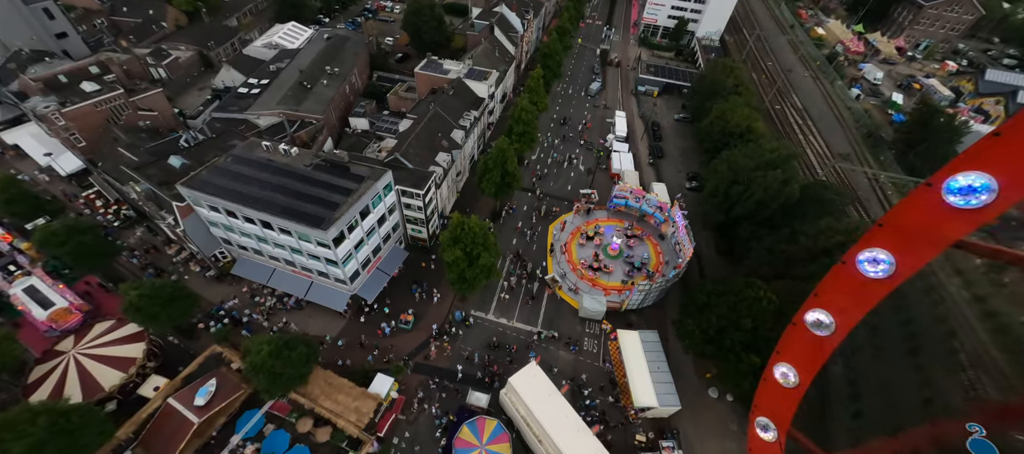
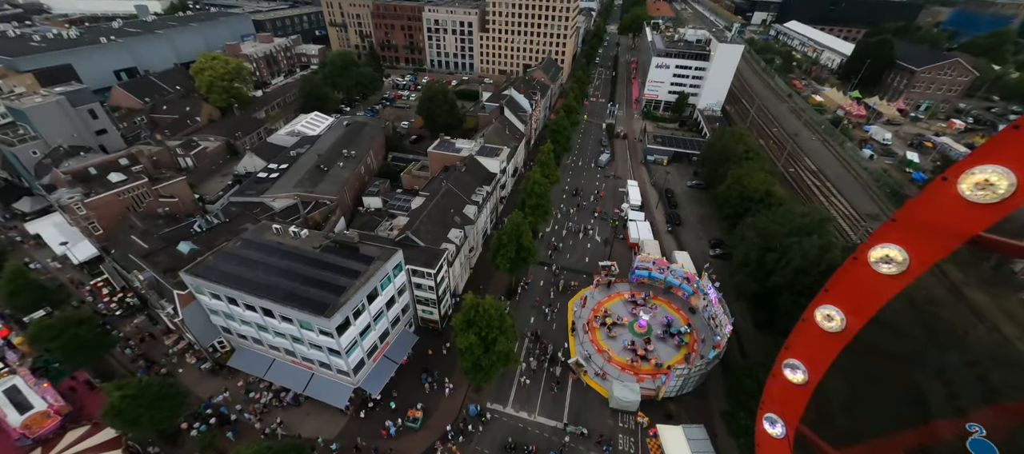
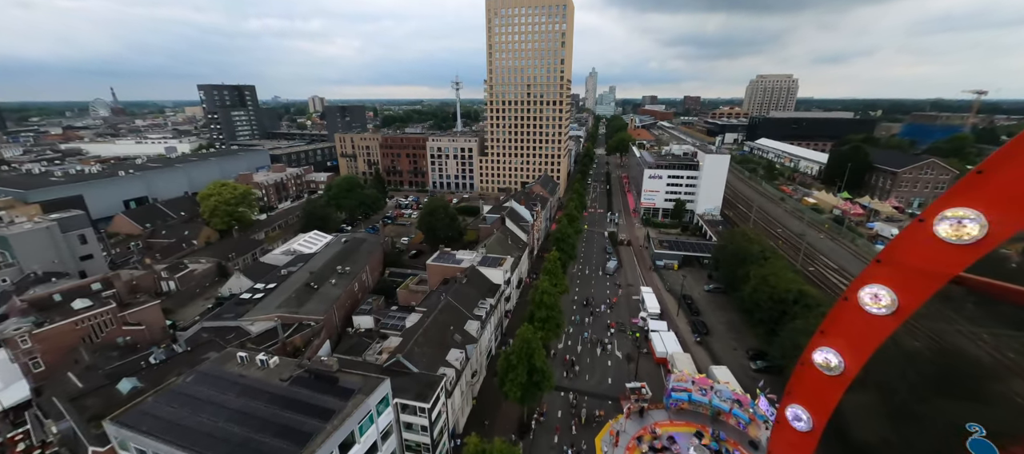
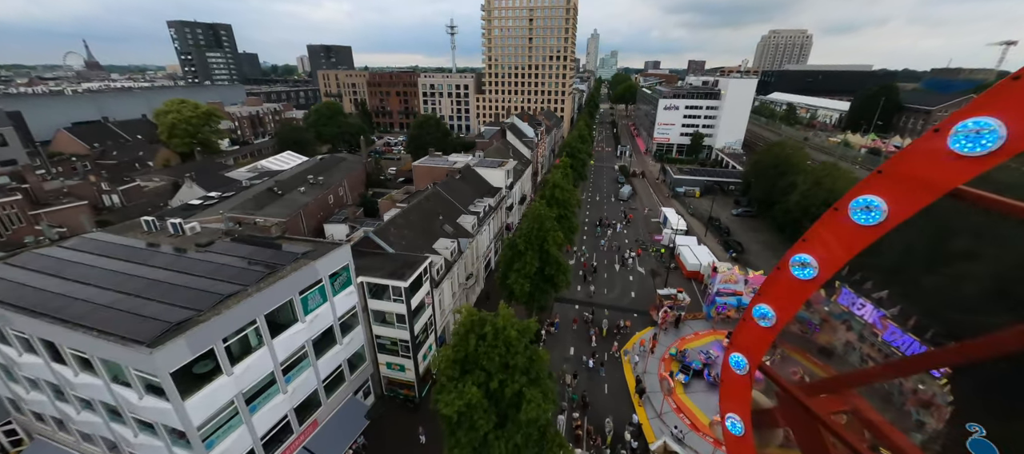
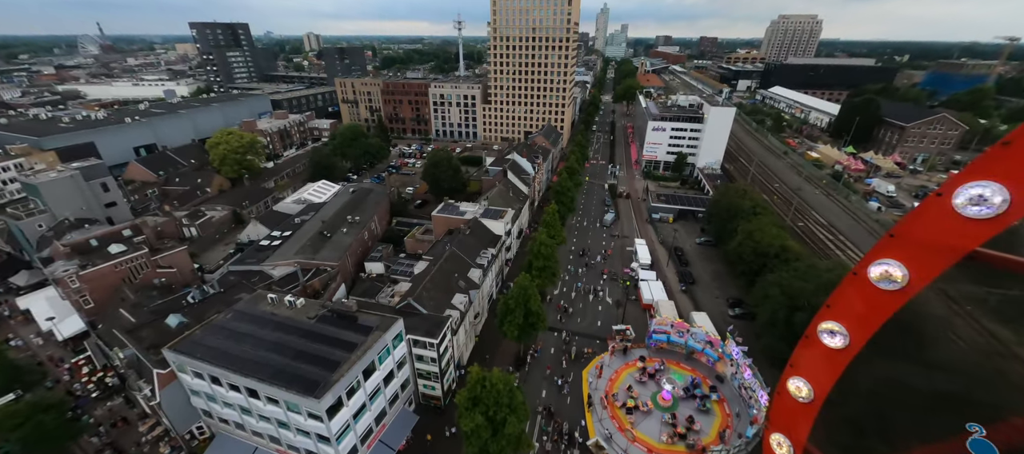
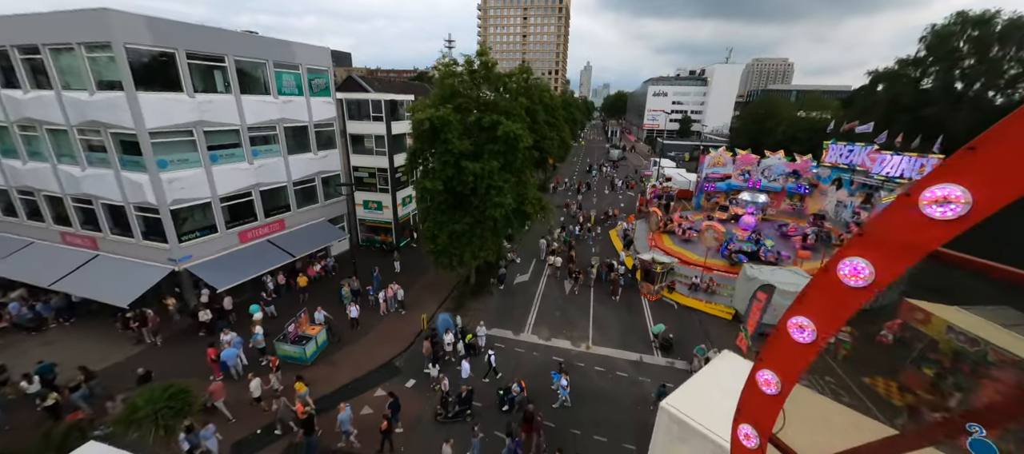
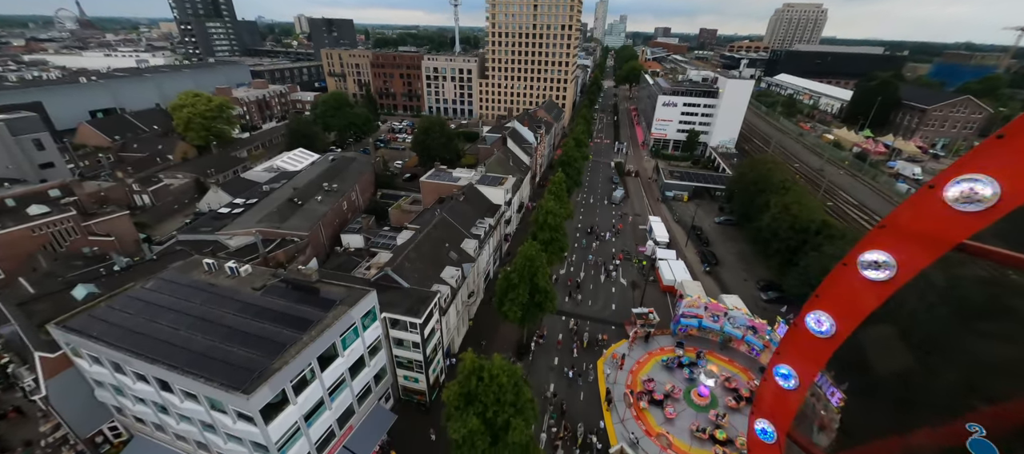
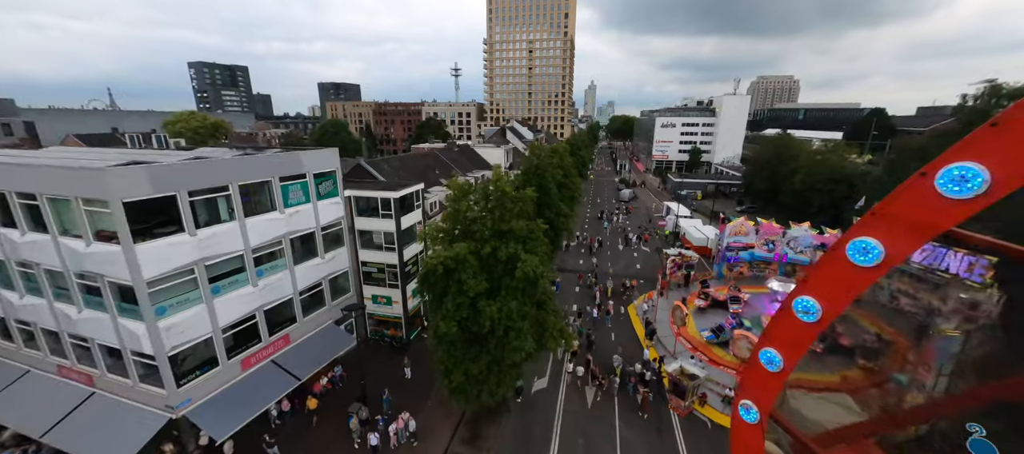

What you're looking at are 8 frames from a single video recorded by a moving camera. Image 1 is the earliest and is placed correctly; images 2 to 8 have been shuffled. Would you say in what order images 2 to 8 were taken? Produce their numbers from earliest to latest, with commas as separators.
2, 5, 3, 7, 4, 8, 6
